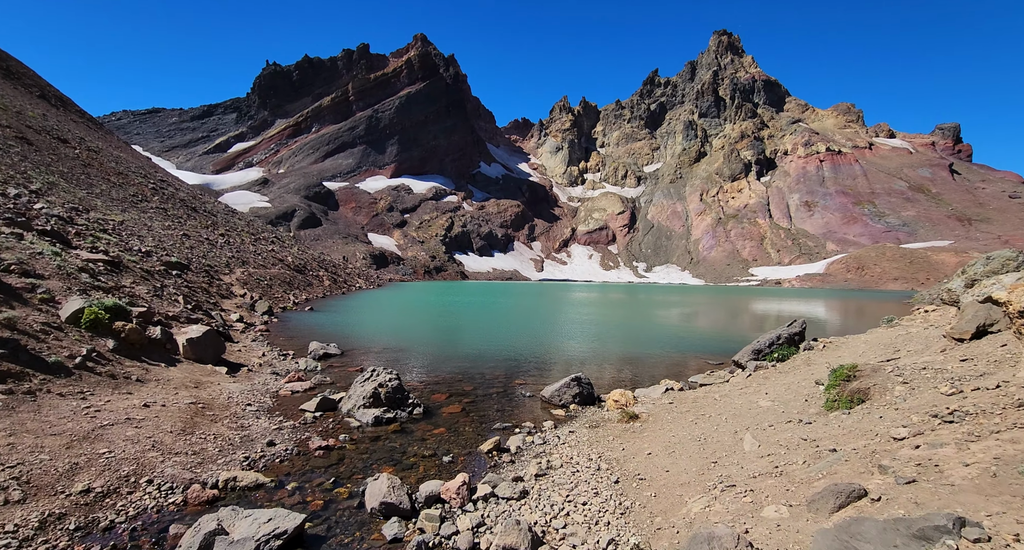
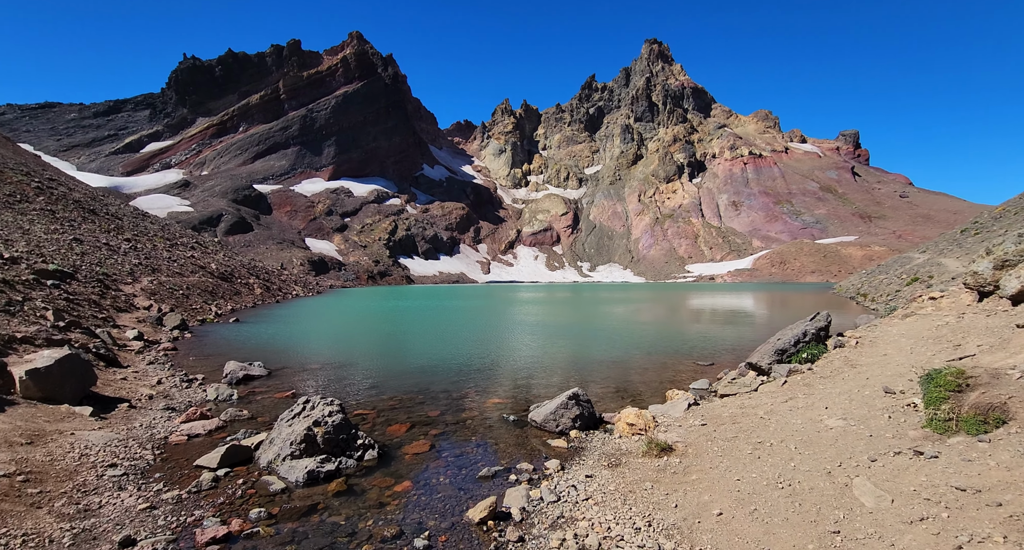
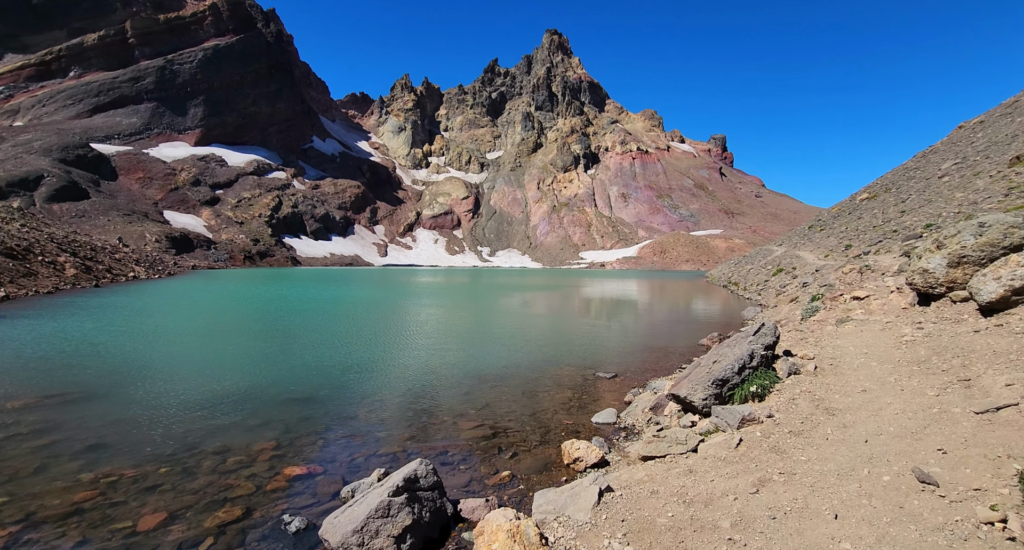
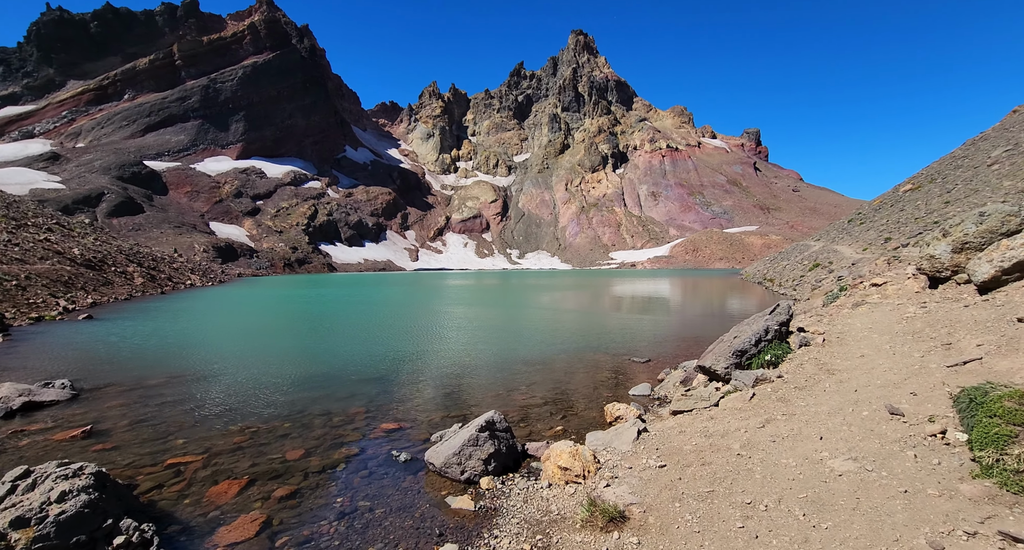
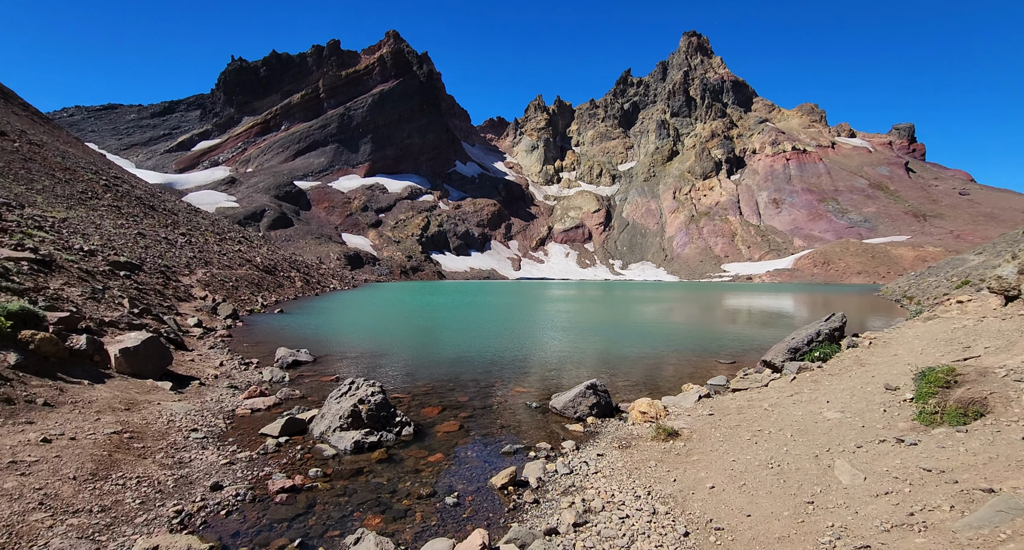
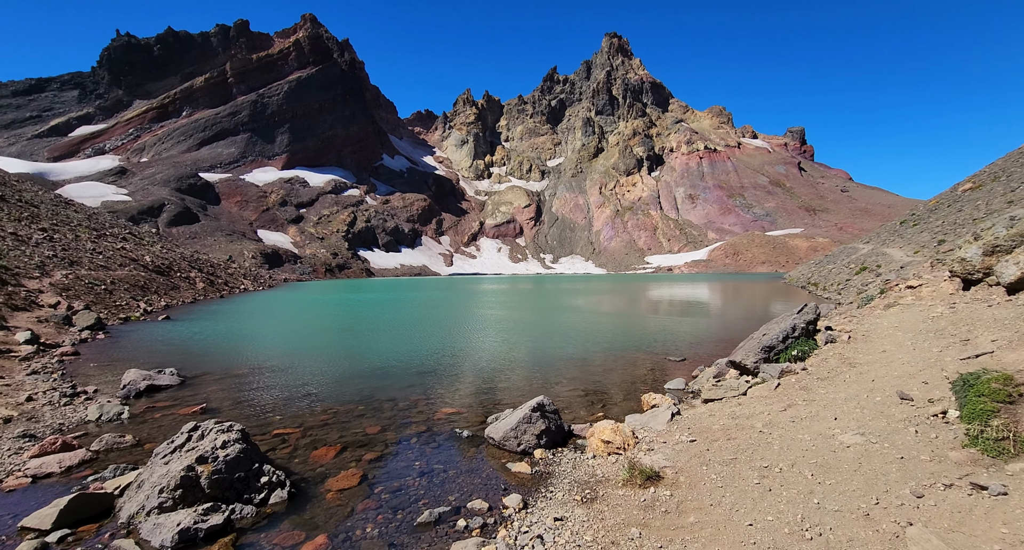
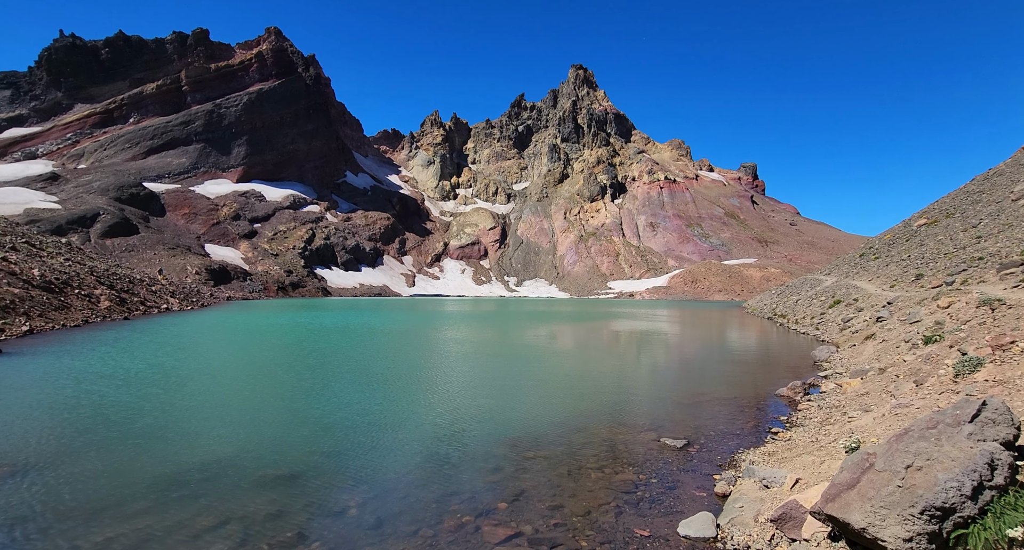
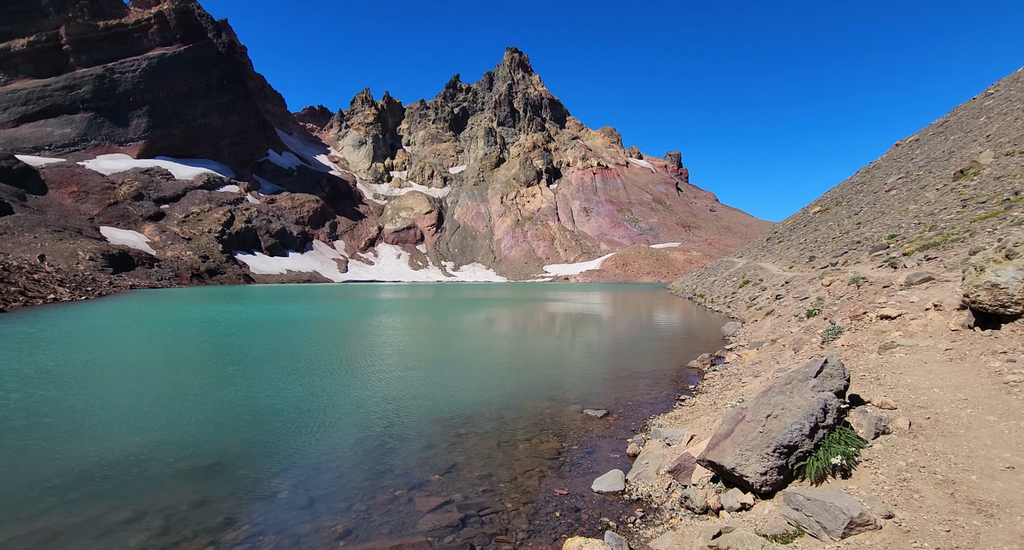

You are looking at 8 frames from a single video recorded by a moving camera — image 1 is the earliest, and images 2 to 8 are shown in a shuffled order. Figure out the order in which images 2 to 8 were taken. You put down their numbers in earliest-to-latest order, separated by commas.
5, 2, 6, 4, 3, 8, 7
